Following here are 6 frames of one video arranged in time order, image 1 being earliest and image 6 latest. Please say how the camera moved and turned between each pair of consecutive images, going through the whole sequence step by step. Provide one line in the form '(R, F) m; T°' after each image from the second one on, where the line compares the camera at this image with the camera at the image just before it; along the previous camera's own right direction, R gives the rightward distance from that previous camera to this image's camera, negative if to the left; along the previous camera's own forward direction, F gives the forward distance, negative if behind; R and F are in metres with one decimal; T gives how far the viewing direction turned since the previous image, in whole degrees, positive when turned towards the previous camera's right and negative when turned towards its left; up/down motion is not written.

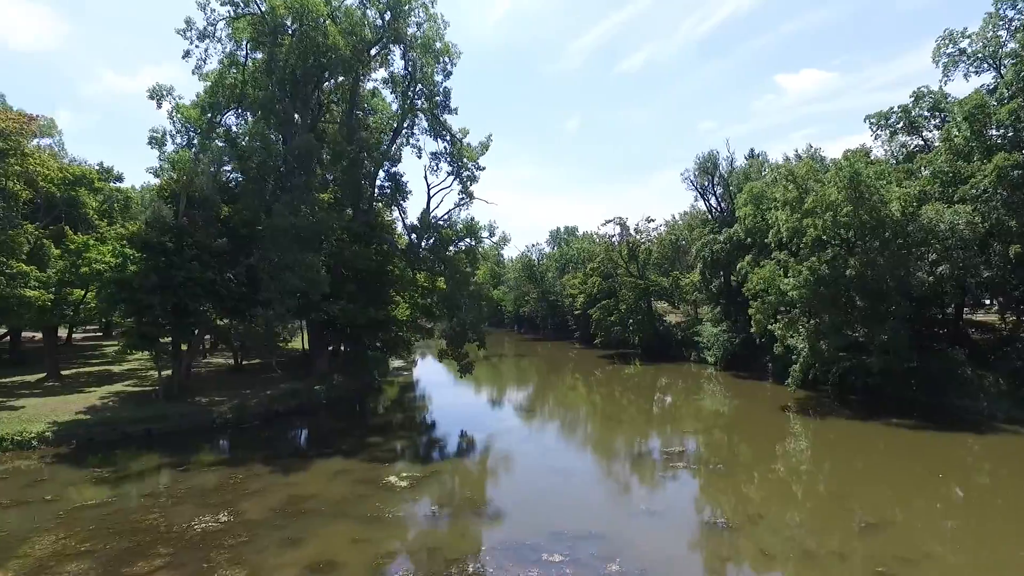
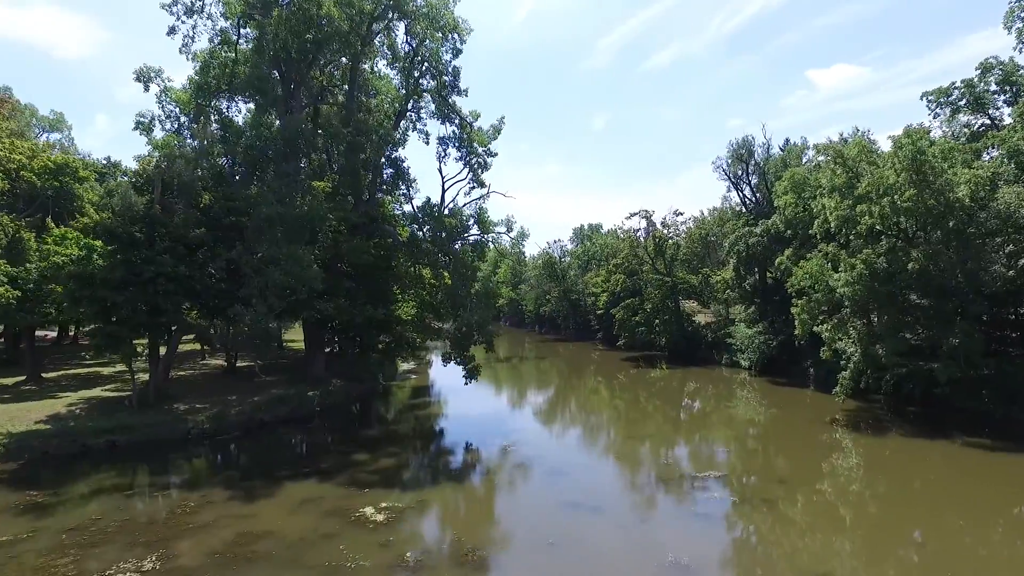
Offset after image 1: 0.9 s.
(+0.5, +2.4) m; -3°
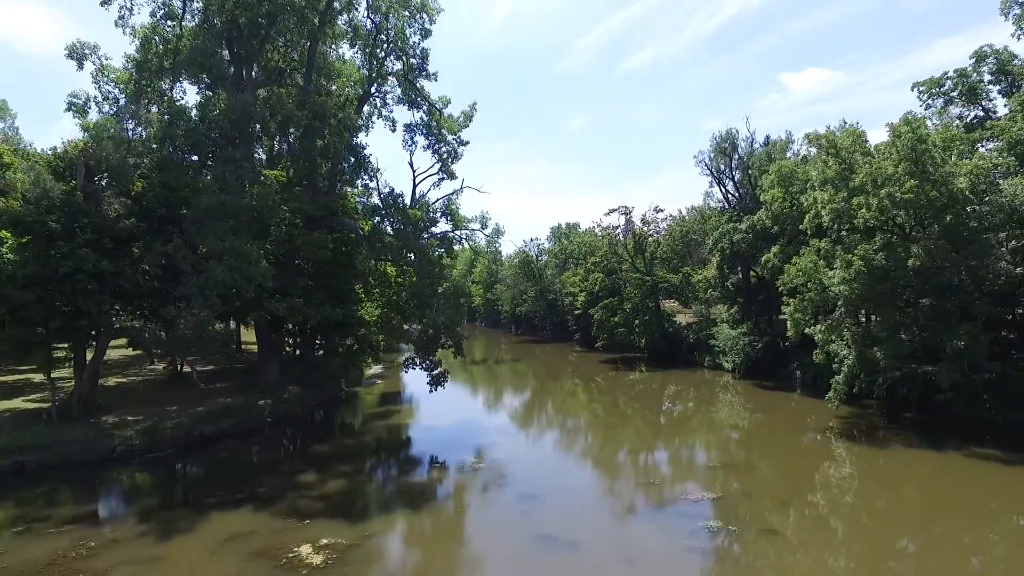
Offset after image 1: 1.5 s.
(+0.2, +1.8) m; +2°
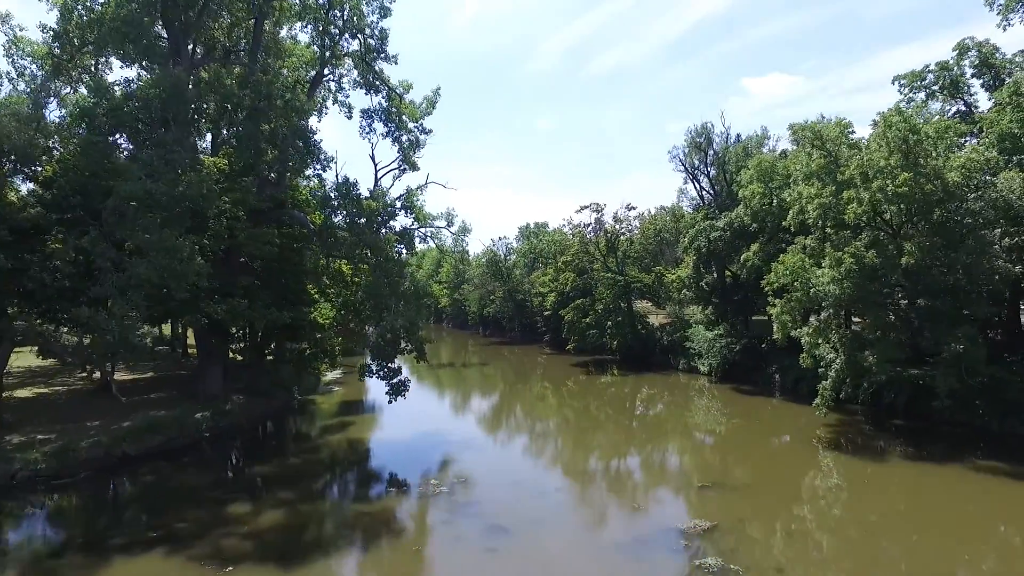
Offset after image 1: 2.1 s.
(0.0, +1.7) m; +3°
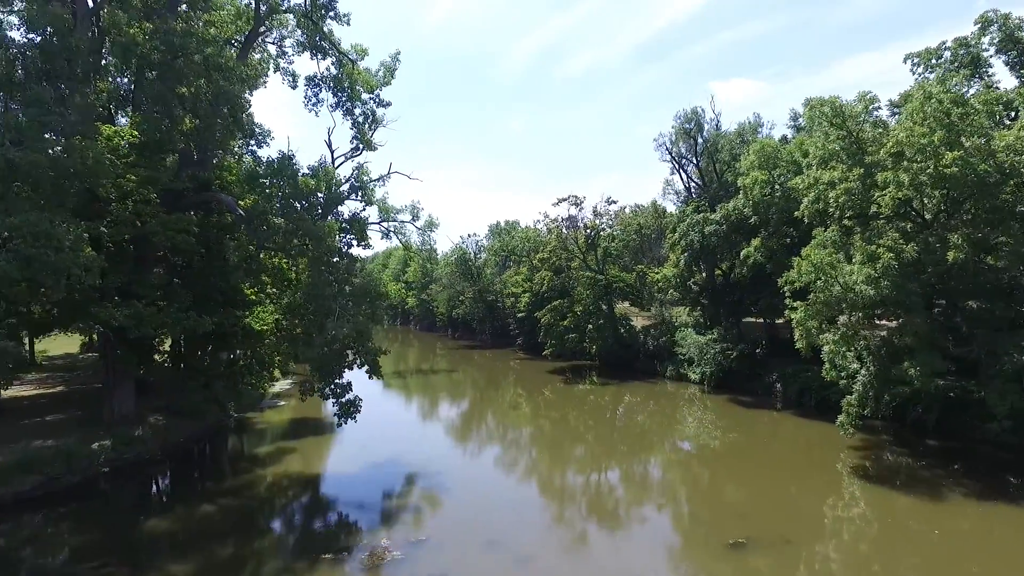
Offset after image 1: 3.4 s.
(-0.1, +3.1) m; +3°
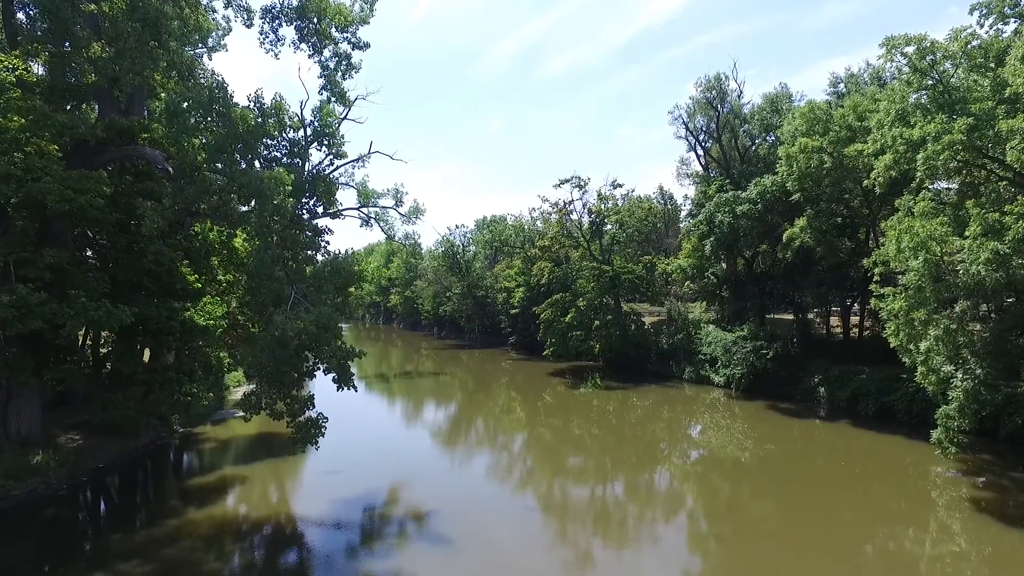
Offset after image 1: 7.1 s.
(-0.6, +3.5) m; +2°
